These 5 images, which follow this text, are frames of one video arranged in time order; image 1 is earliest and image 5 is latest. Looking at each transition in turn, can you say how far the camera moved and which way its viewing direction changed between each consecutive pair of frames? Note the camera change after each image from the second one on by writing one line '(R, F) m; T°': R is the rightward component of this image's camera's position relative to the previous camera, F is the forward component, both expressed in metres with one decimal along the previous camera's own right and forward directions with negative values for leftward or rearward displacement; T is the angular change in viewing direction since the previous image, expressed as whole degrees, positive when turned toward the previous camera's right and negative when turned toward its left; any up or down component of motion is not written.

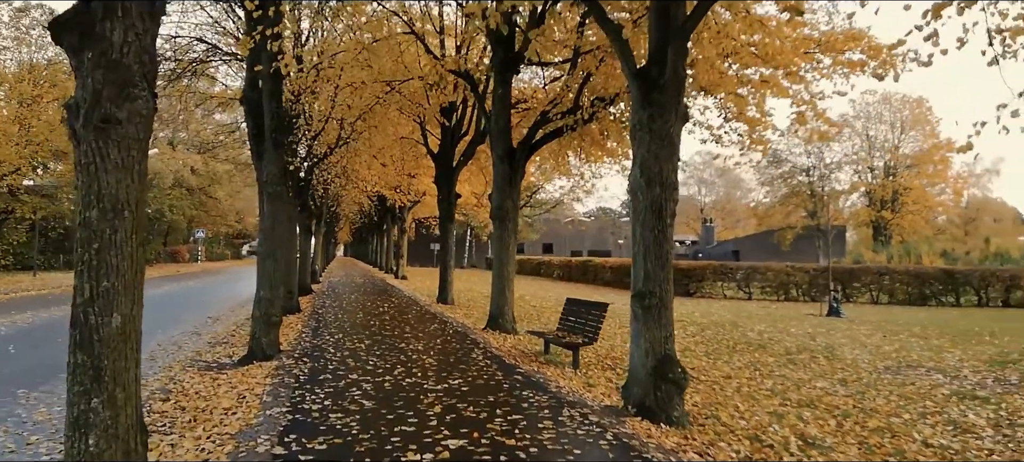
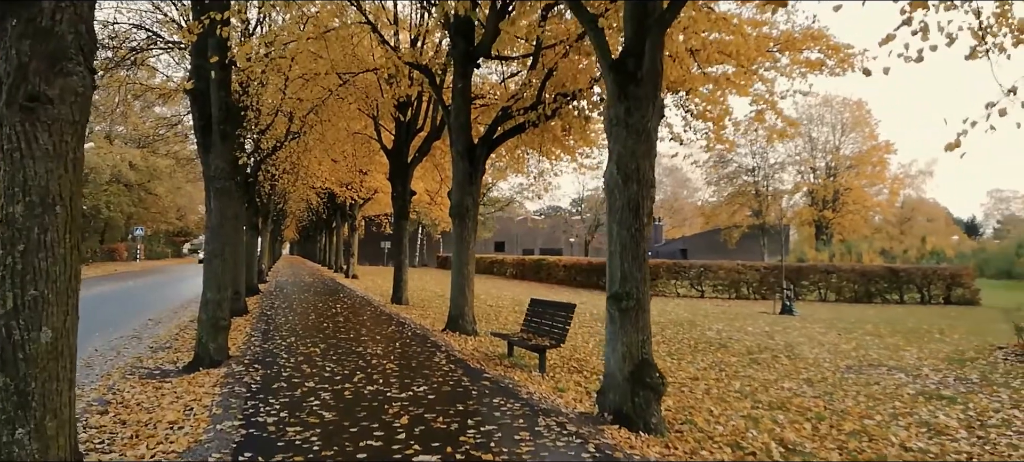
(-0.2, +0.4) m; +4°
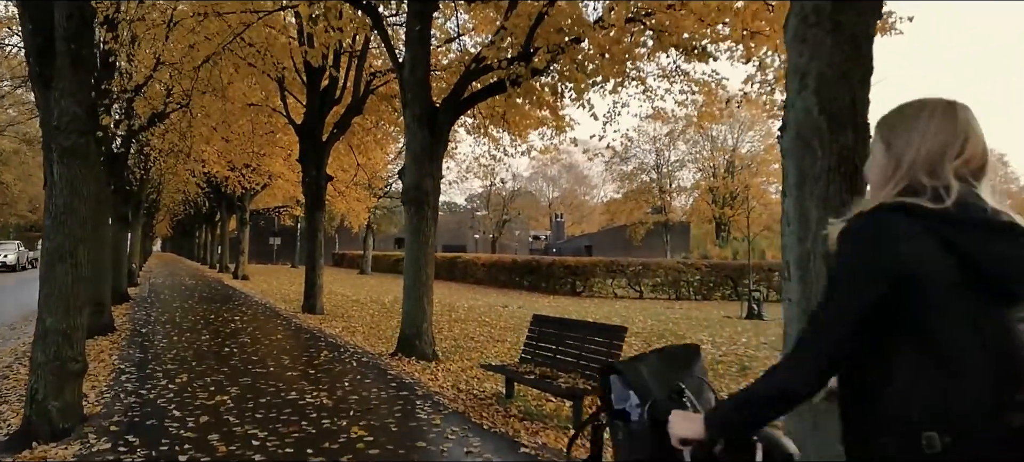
(-1.2, +3.1) m; +9°
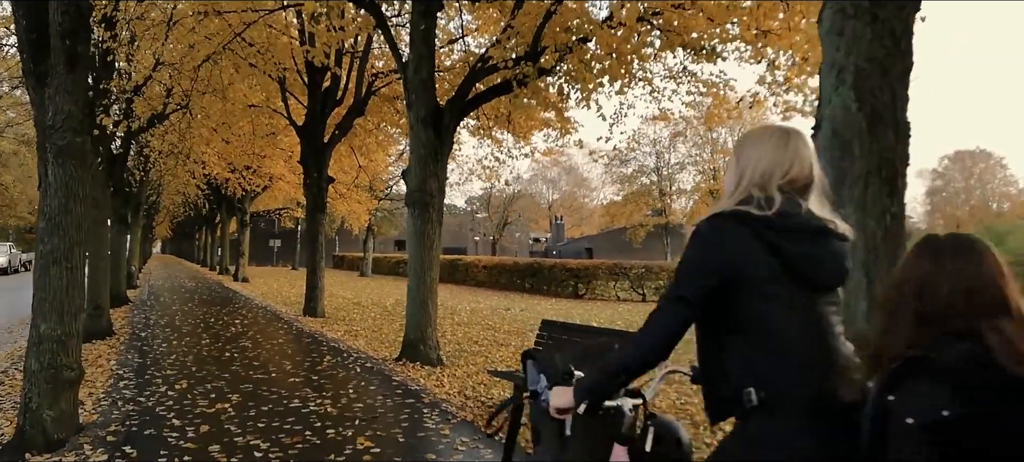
(-0.1, +0.2) m; 0°
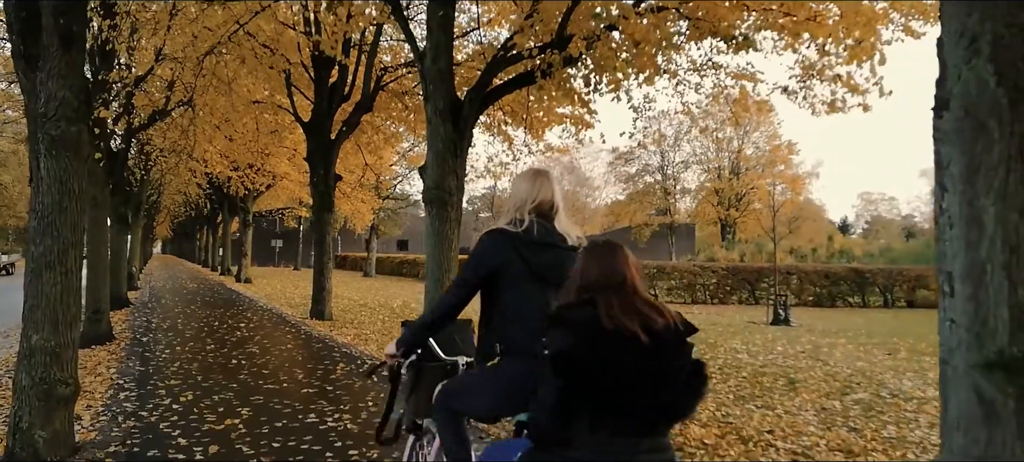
(-0.3, +0.5) m; 0°
